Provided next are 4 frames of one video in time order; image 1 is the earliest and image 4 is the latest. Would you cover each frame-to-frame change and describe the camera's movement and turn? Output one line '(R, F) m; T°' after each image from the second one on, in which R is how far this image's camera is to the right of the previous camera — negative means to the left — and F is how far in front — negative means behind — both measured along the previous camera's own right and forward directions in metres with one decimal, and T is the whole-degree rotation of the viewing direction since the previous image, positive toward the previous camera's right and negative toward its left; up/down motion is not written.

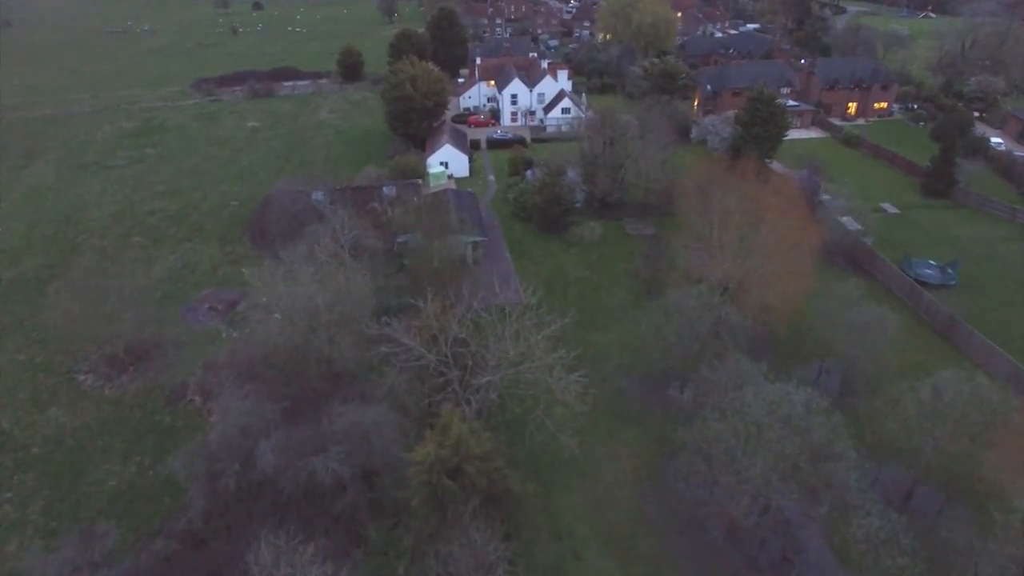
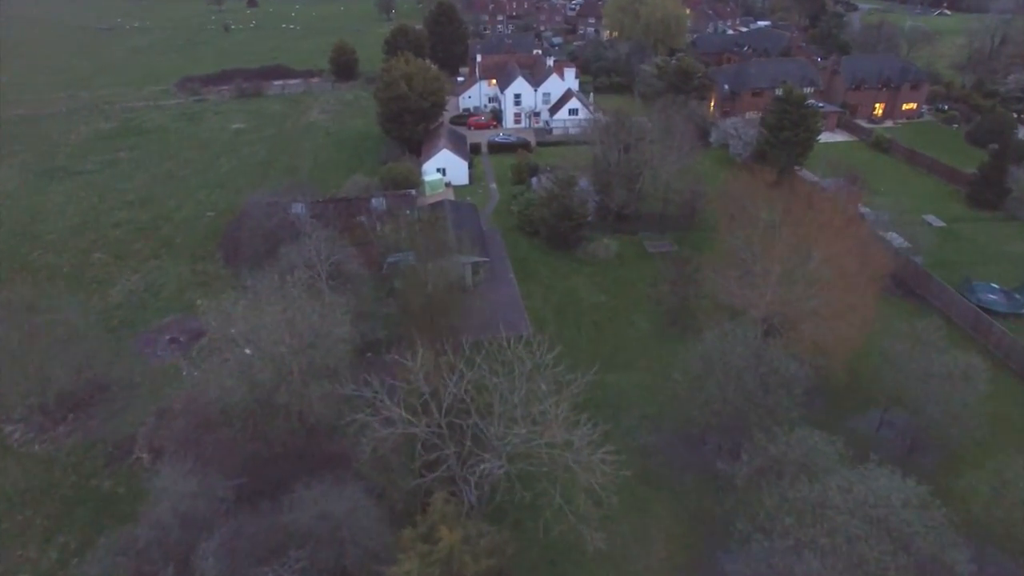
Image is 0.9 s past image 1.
(-0.3, +4.5) m; 0°
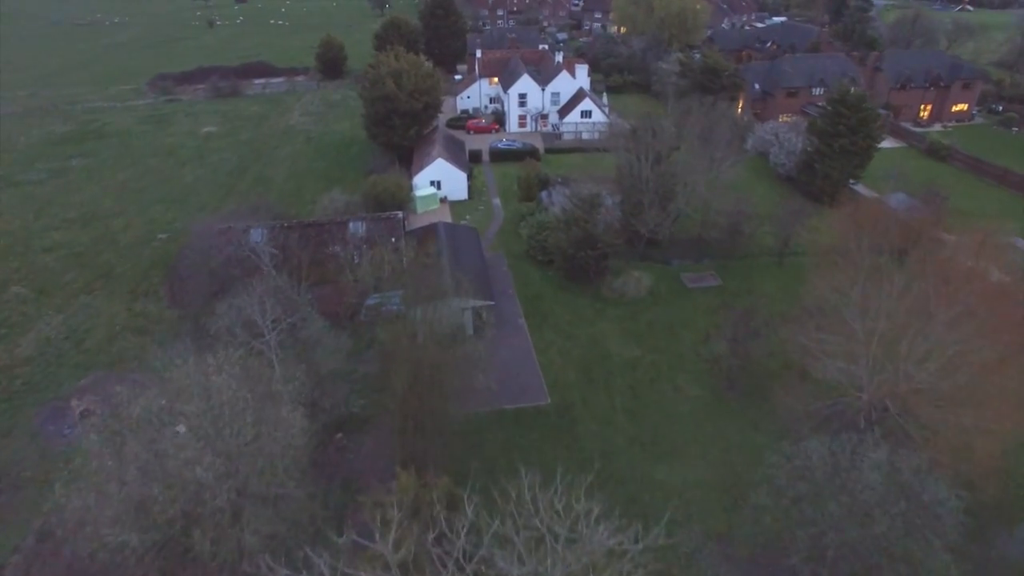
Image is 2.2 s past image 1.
(-0.6, +6.9) m; 0°
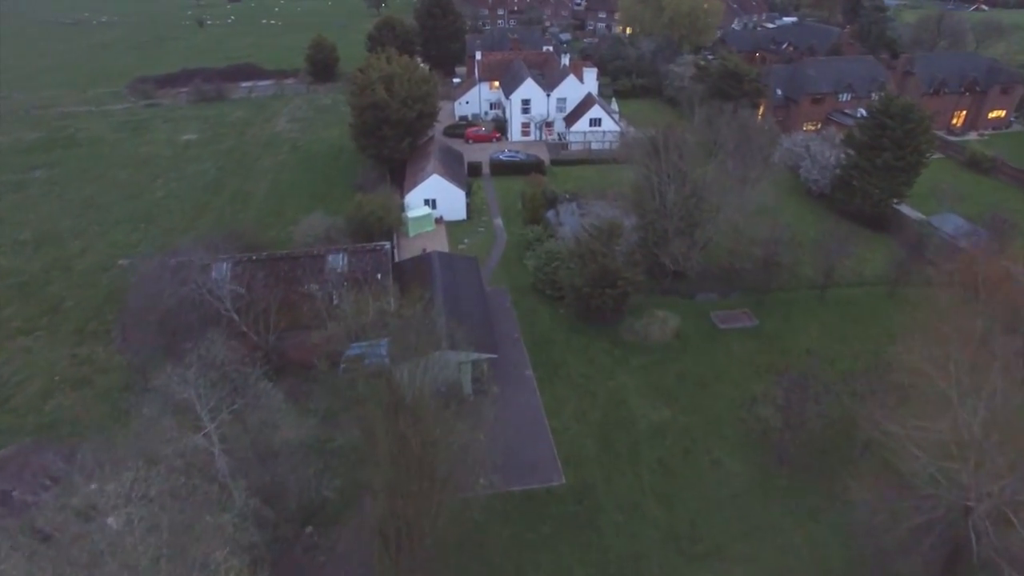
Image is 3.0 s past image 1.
(-0.2, +4.2) m; 0°
